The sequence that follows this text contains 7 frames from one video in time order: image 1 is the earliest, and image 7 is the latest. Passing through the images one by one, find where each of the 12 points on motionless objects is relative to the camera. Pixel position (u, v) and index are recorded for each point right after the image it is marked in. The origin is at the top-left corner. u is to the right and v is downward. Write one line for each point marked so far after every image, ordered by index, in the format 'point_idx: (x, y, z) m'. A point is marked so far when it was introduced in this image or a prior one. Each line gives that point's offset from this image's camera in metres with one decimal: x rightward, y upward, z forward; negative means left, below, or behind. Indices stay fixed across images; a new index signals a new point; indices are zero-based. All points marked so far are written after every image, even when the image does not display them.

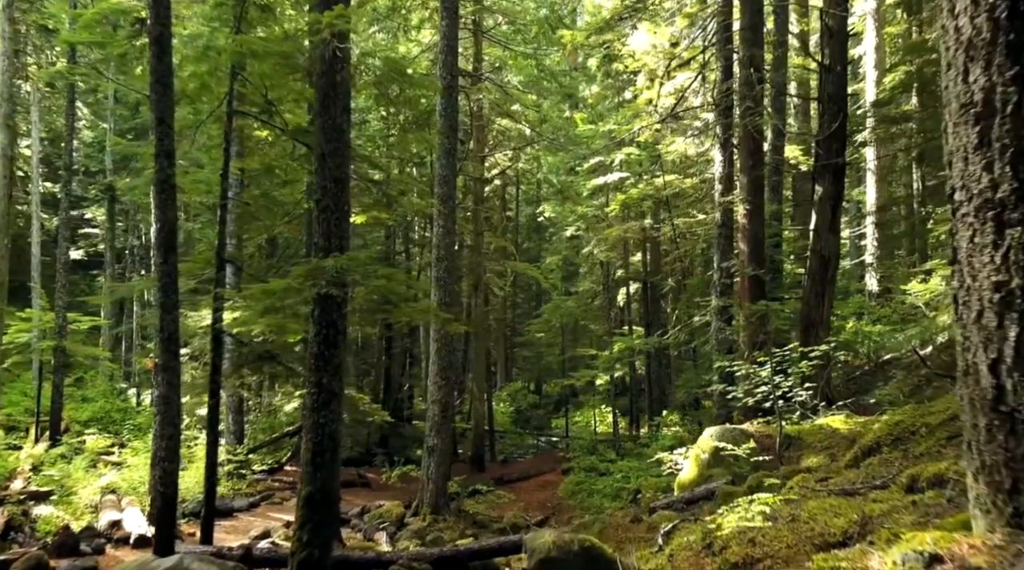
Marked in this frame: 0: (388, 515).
0: (-2.4, -4.4, +17.4) m
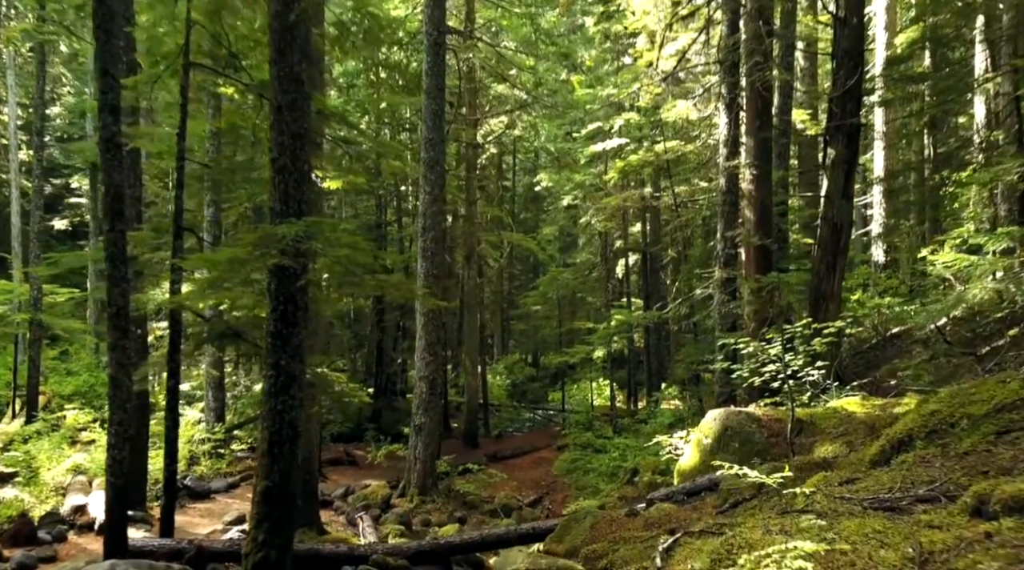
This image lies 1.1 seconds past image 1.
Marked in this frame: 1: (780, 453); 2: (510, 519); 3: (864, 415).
0: (-2.5, -3.9, +16.6) m
1: (+2.7, -1.7, +9.3) m
2: (-0.1, -4.3, +16.6) m
3: (+3.5, -1.3, +9.0) m
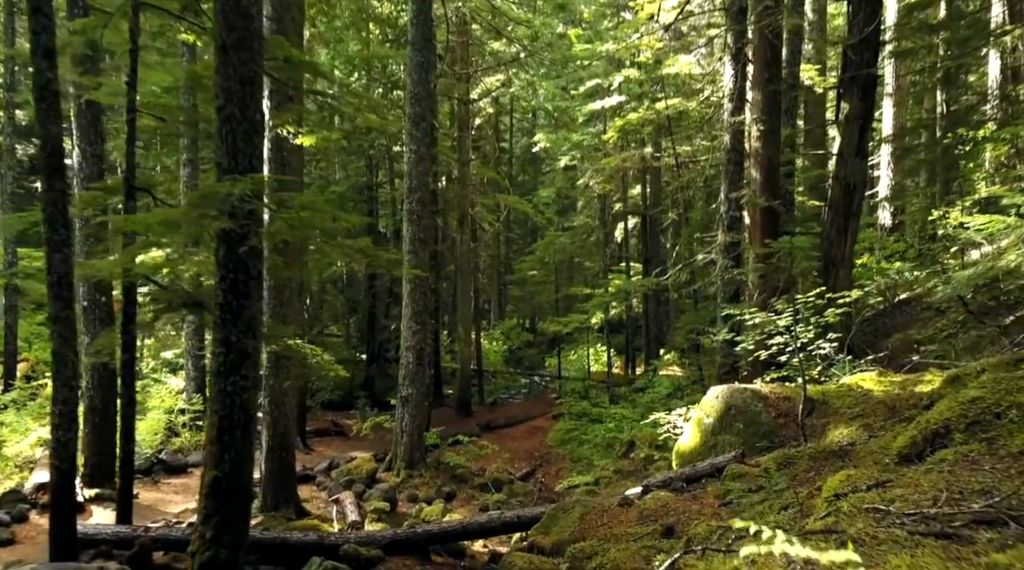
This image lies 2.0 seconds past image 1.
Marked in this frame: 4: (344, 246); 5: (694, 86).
0: (-2.7, -3.3, +15.9) m
1: (+2.6, -1.4, +8.5) m
2: (-0.2, -3.6, +15.9) m
3: (+3.4, -1.0, +8.2) m
4: (-1.6, +0.4, +8.4) m
5: (+3.9, +4.2, +19.4) m
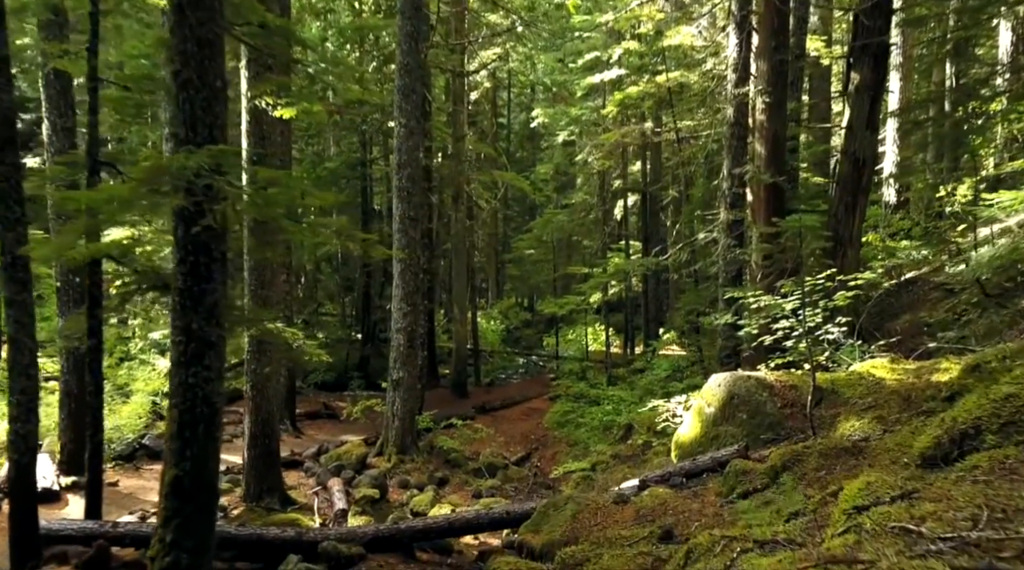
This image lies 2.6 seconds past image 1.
0: (-2.8, -2.9, +15.4) m
1: (+2.5, -1.2, +8.0) m
2: (-0.3, -3.3, +15.4) m
3: (+3.3, -0.8, +7.7) m
4: (-1.7, +0.5, +7.9) m
5: (+3.8, +4.7, +18.7) m
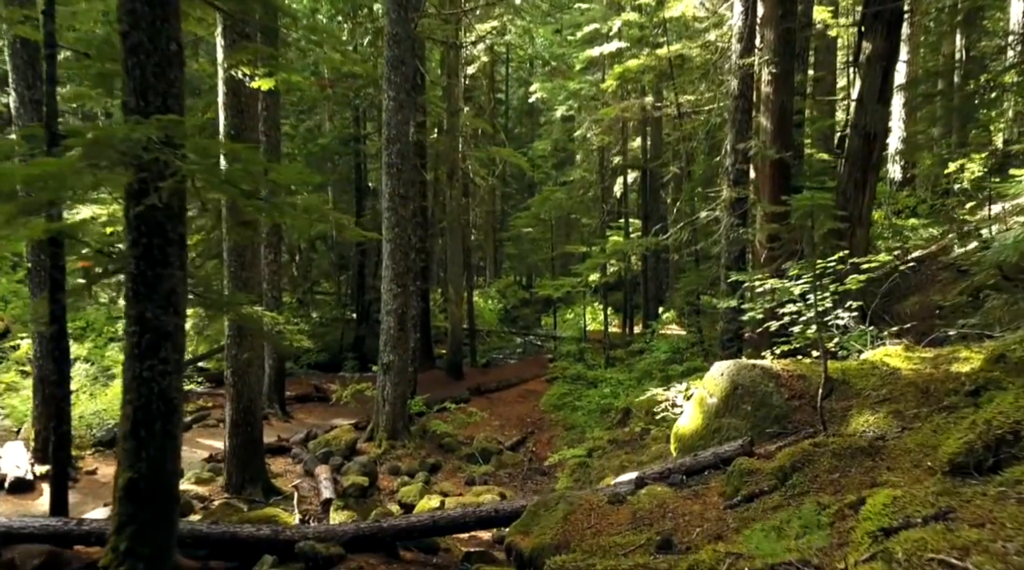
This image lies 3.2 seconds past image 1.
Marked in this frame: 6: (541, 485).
0: (-2.9, -2.6, +14.9) m
1: (+2.4, -1.1, +7.5) m
2: (-0.4, -3.0, +14.9) m
3: (+3.2, -0.7, +7.2) m
4: (-1.8, +0.7, +7.3) m
5: (+3.7, +5.1, +18.1) m
6: (+0.5, -3.1, +14.0) m
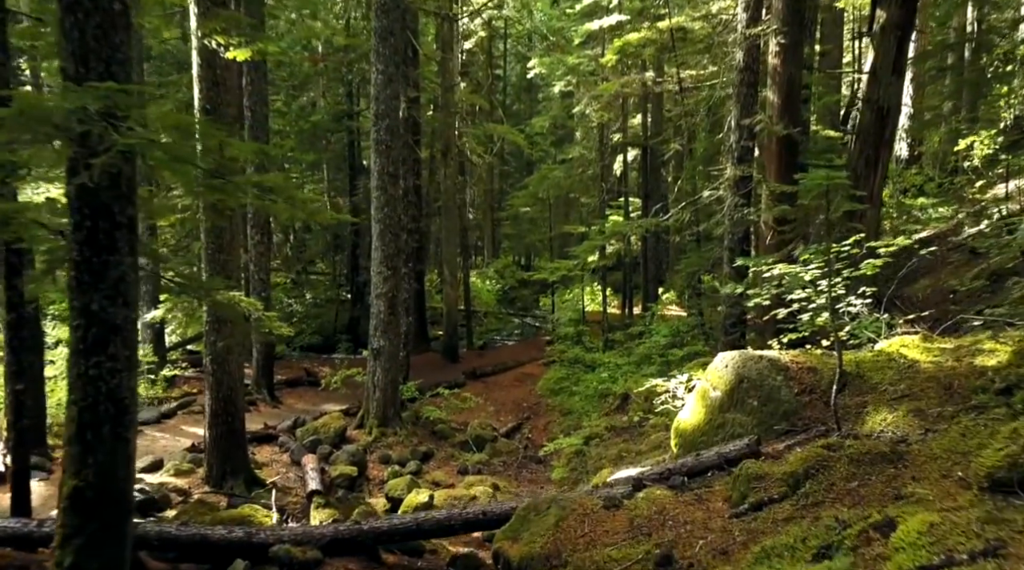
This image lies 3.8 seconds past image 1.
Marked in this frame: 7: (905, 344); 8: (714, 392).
0: (-3.0, -2.3, +14.4) m
1: (+2.3, -1.0, +6.9) m
2: (-0.5, -2.7, +14.4) m
3: (+3.1, -0.6, +6.6) m
4: (-1.8, +0.8, +6.8) m
5: (+3.6, +5.4, +17.4) m
6: (+0.4, -2.8, +13.6) m
7: (+3.2, -0.5, +7.3) m
8: (+1.6, -0.9, +7.4) m
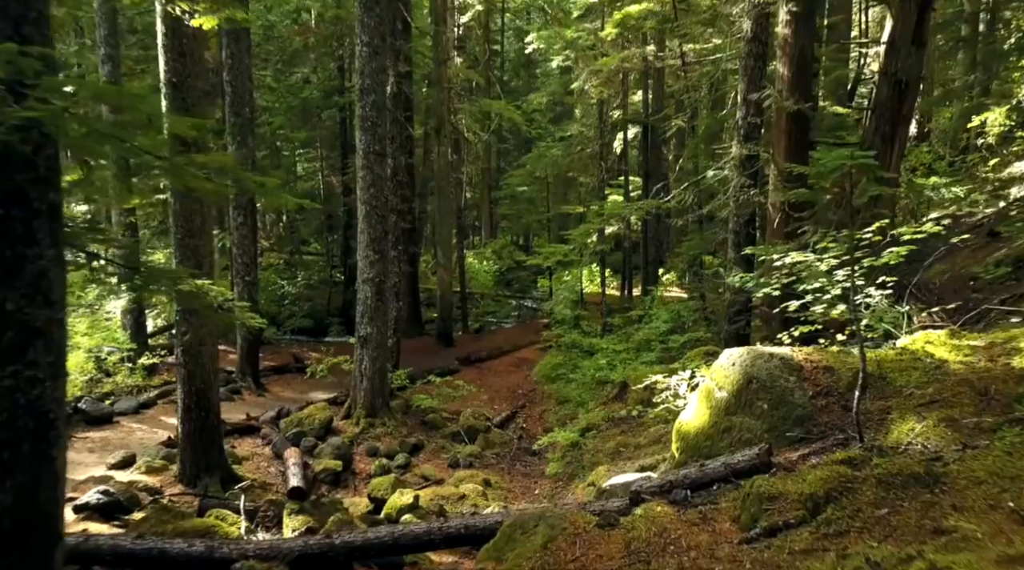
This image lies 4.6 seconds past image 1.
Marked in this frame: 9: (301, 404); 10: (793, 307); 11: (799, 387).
0: (-3.1, -2.1, +13.8) m
1: (+2.2, -0.9, +6.3) m
2: (-0.6, -2.4, +13.8) m
3: (+3.0, -0.6, +6.0) m
4: (-1.9, +0.8, +6.1) m
5: (+3.5, +5.8, +16.6) m
6: (+0.3, -2.6, +12.9) m
7: (+3.1, -0.4, +6.7) m
8: (+1.5, -0.8, +6.7) m
9: (-3.5, -2.0, +15.2) m
10: (+2.3, -0.2, +7.5) m
11: (+2.1, -0.7, +6.5) m
